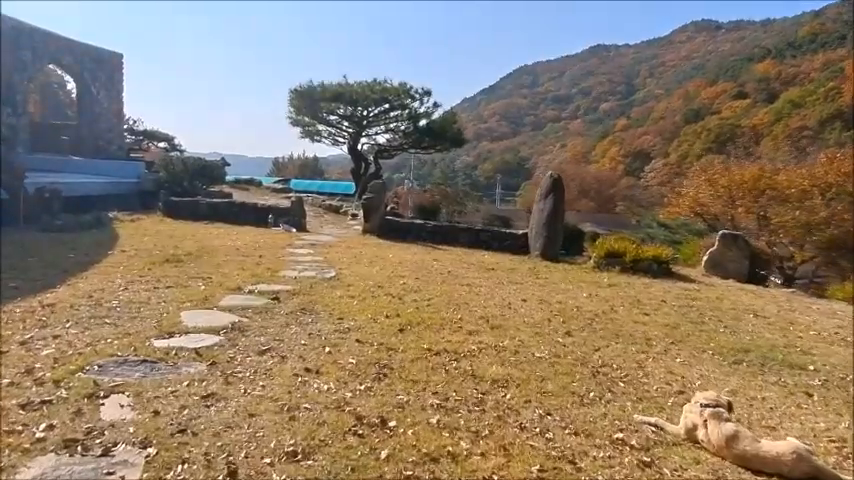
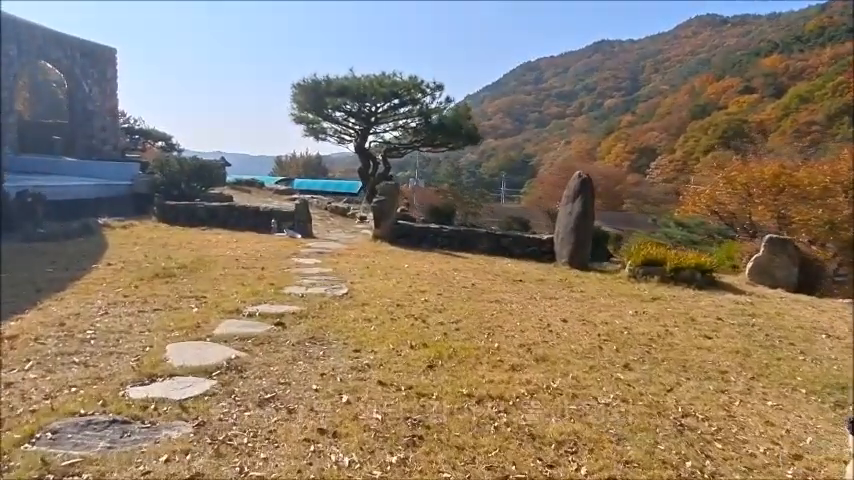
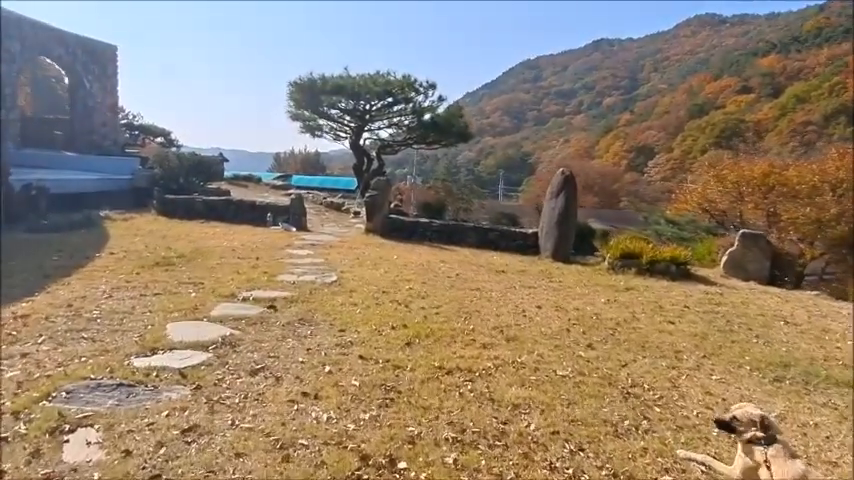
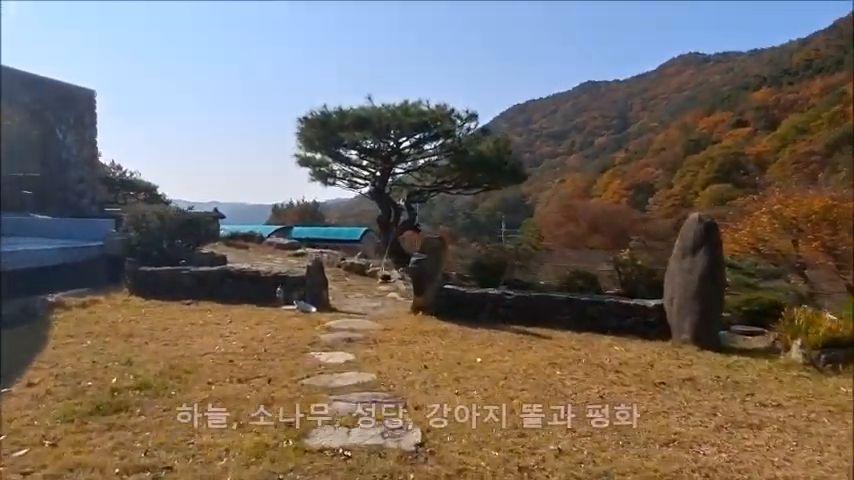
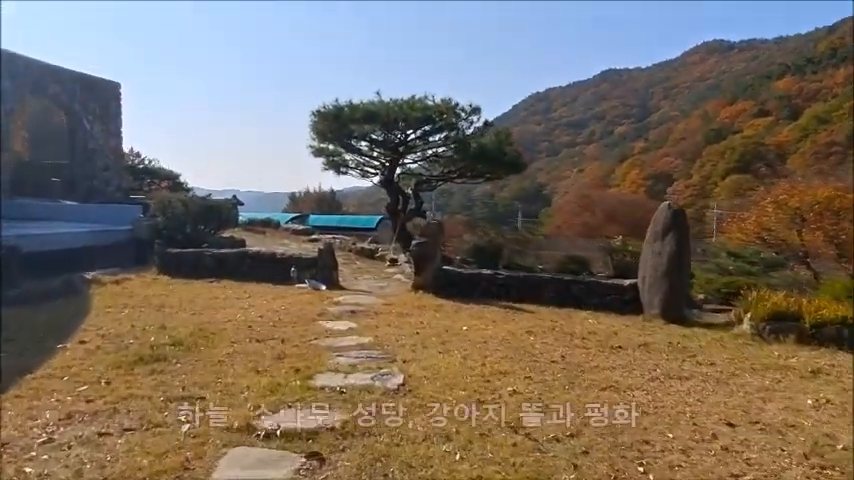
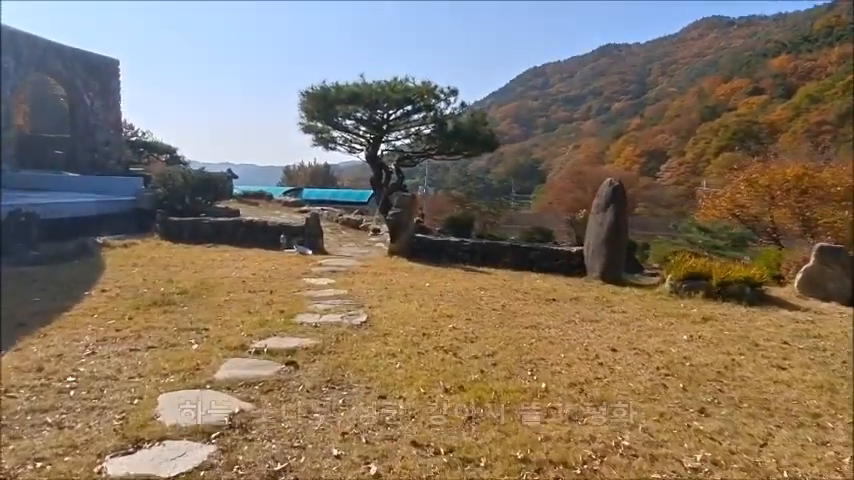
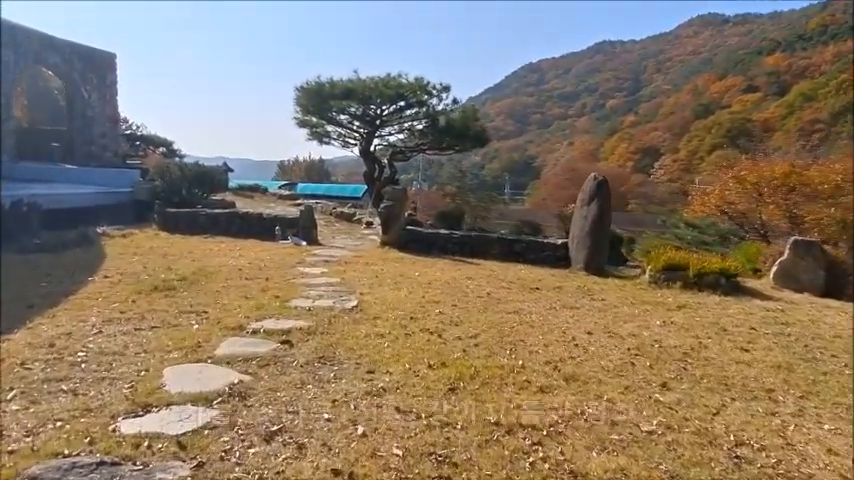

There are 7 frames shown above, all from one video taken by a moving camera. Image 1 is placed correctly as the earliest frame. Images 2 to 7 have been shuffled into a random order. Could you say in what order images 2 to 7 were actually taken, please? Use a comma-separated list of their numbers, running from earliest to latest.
3, 2, 7, 6, 5, 4
